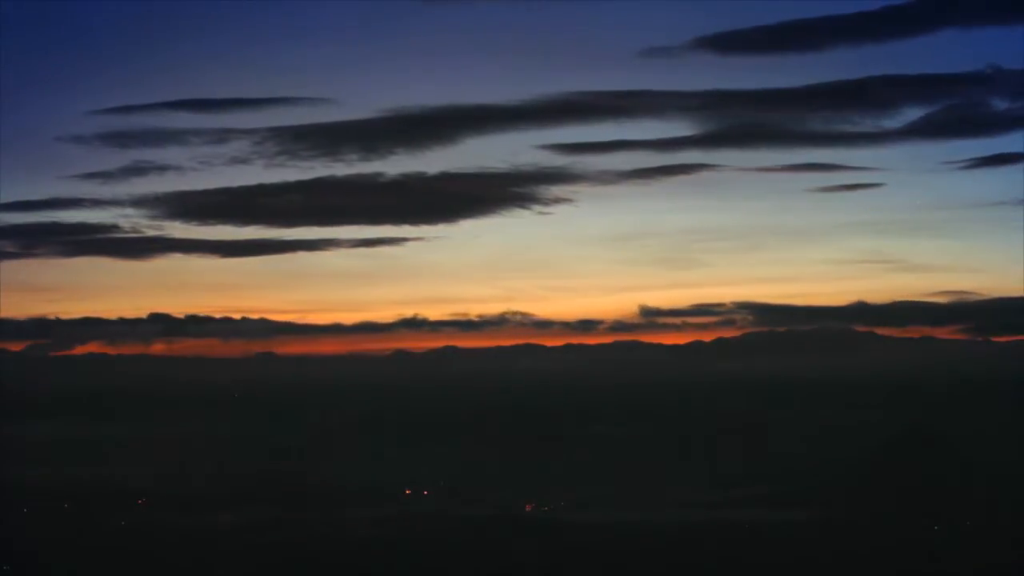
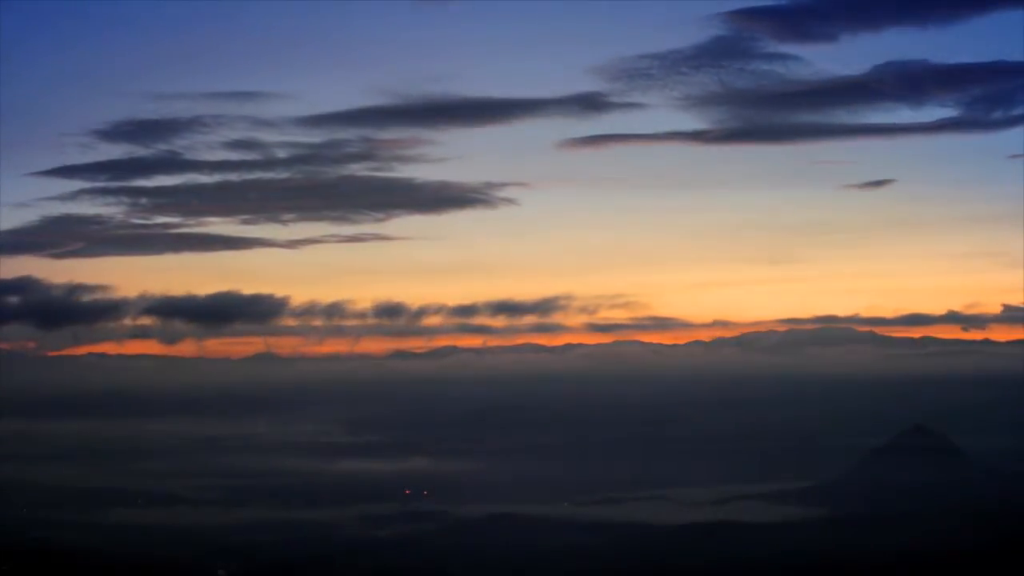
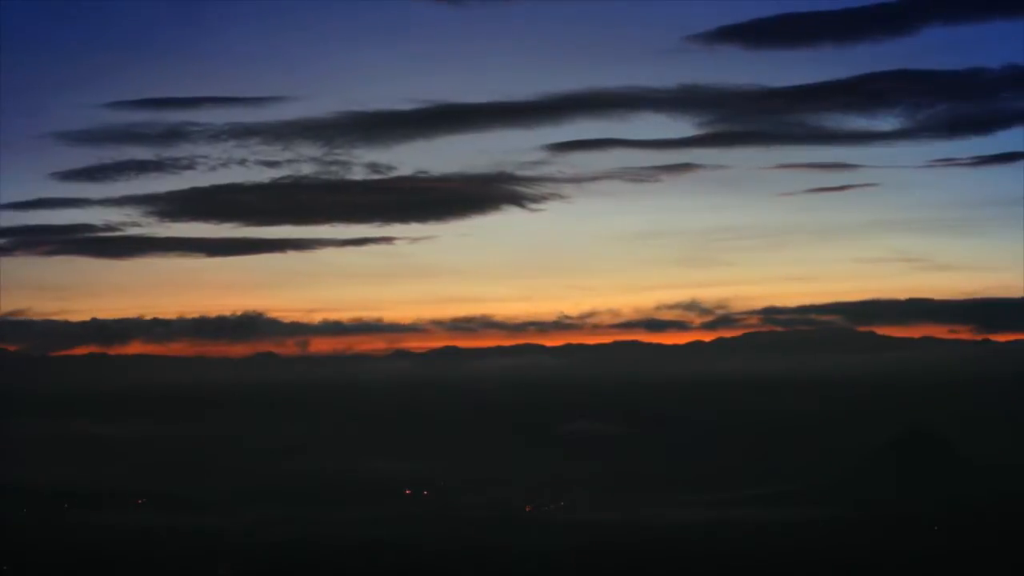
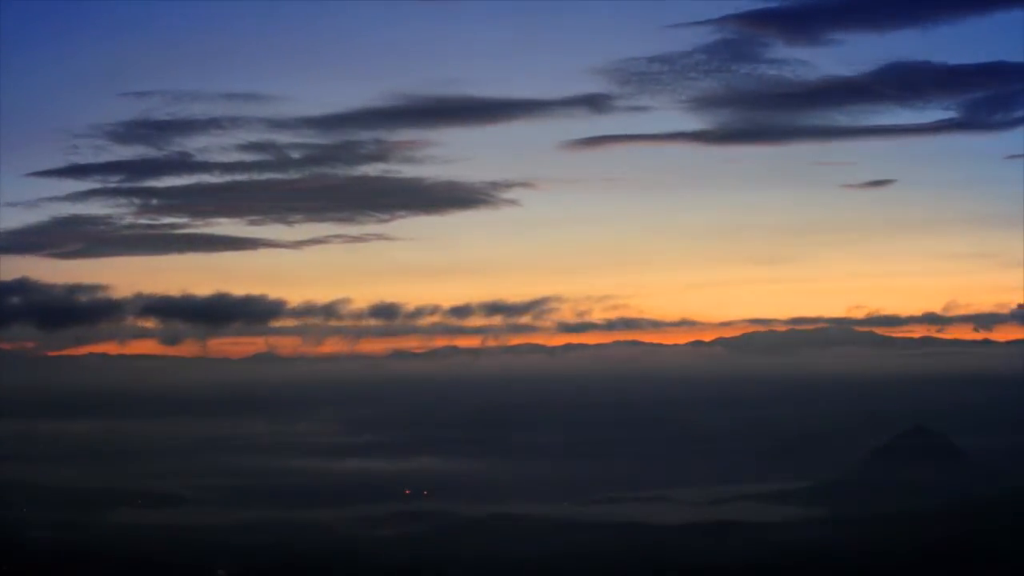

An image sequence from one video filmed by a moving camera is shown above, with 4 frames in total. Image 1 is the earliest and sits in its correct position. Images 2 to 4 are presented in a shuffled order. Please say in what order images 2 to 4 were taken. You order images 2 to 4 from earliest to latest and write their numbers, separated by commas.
3, 4, 2
